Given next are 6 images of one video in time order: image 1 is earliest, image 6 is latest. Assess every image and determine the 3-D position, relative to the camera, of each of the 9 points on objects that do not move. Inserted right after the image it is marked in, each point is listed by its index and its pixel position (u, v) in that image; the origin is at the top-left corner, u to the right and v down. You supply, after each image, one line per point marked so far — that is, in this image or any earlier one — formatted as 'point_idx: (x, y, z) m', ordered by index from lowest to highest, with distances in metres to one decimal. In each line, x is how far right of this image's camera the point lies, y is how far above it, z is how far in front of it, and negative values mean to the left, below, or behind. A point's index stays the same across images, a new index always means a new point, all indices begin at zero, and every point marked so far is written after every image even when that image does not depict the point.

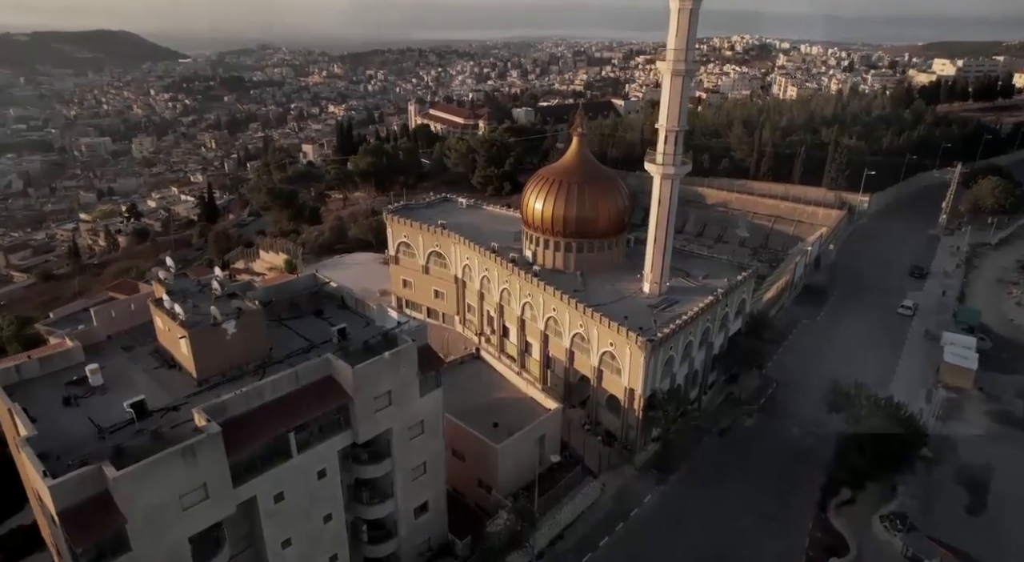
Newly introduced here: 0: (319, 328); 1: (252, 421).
0: (-5.1, -1.3, +17.4) m
1: (-5.4, -2.9, +13.7) m
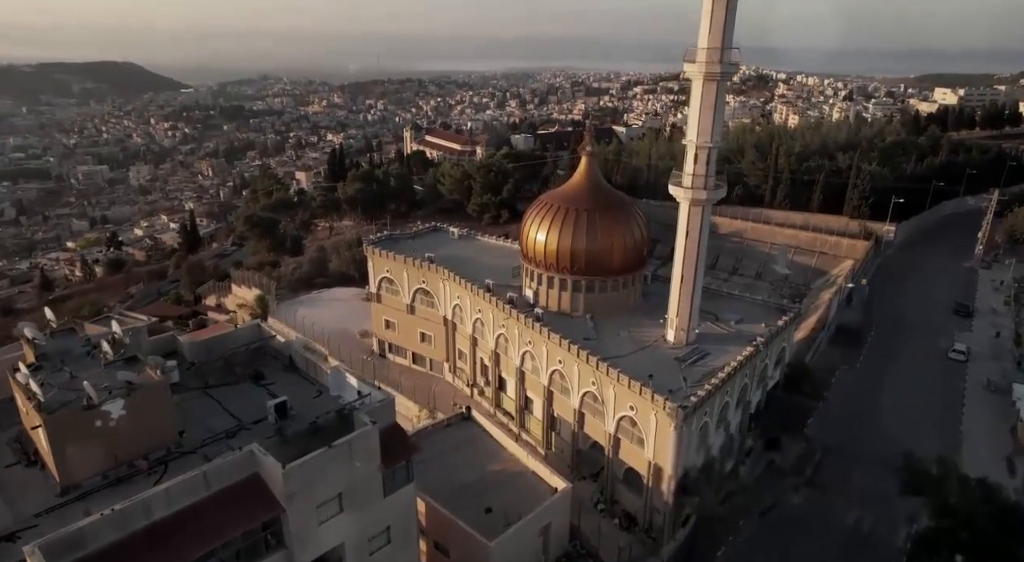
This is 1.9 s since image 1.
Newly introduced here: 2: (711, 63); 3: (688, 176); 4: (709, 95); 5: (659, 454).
0: (-5.2, -2.4, +13.1) m
1: (-5.5, -3.9, +9.4) m
2: (+5.5, +6.0, +17.9) m
3: (+5.2, +3.1, +19.4) m
4: (+5.5, +5.2, +18.3) m
5: (+4.0, -4.7, +17.8) m
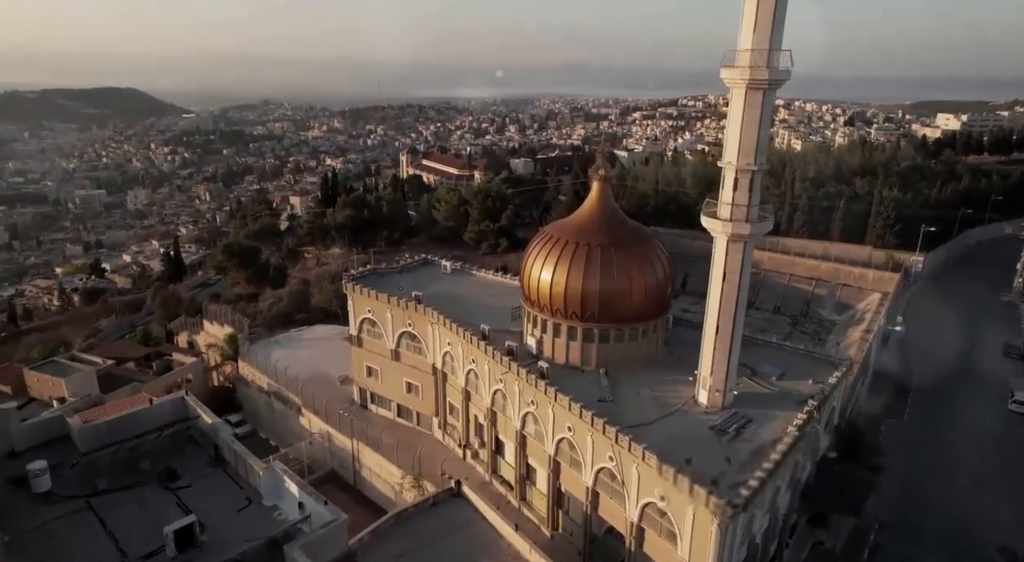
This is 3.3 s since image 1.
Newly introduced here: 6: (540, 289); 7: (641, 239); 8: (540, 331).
0: (-5.2, -3.5, +9.5) m
1: (-5.5, -4.8, +5.6) m
2: (+5.5, +4.7, +14.6) m
3: (+5.2, +1.8, +15.9) m
4: (+5.5, +4.0, +15.0) m
5: (+4.0, -5.9, +14.1) m
6: (+0.9, -0.2, +19.5) m
7: (+3.8, +1.3, +19.5) m
8: (+0.9, -1.5, +20.0) m
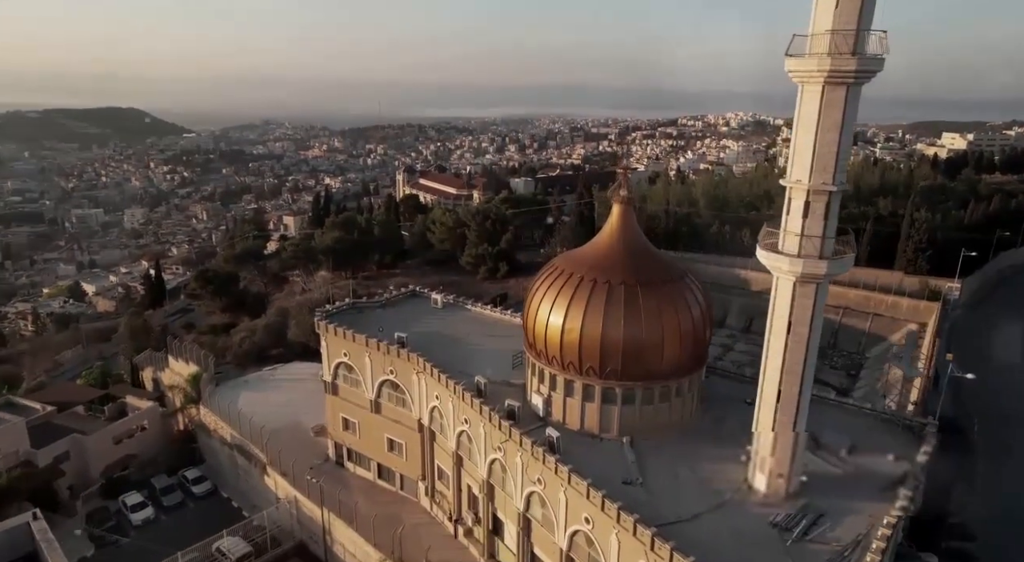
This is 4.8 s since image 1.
0: (-5.2, -4.3, +5.6) m
1: (-5.5, -5.5, +1.8) m
2: (+5.5, +3.8, +11.0) m
3: (+5.2, +0.8, +12.2) m
4: (+5.5, +3.0, +11.3) m
5: (+4.0, -6.9, +10.2) m
6: (+0.9, -1.3, +15.7) m
7: (+3.9, +0.2, +15.8) m
8: (+0.9, -2.6, +16.2) m
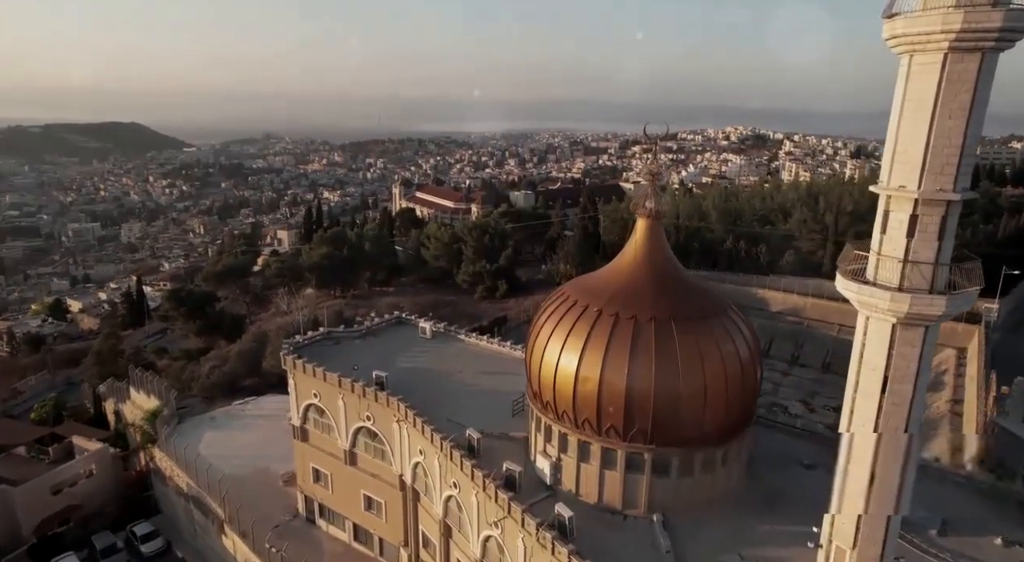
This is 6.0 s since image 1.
0: (-5.2, -4.7, +2.3) m
1: (-5.5, -5.9, -1.6) m
2: (+5.5, +3.2, +7.8) m
3: (+5.2, +0.2, +9.0) m
4: (+5.5, +2.4, +8.1) m
5: (+4.0, -7.4, +6.8) m
6: (+0.9, -2.0, +12.5) m
7: (+3.9, -0.5, +12.6) m
8: (+0.9, -3.3, +12.9) m
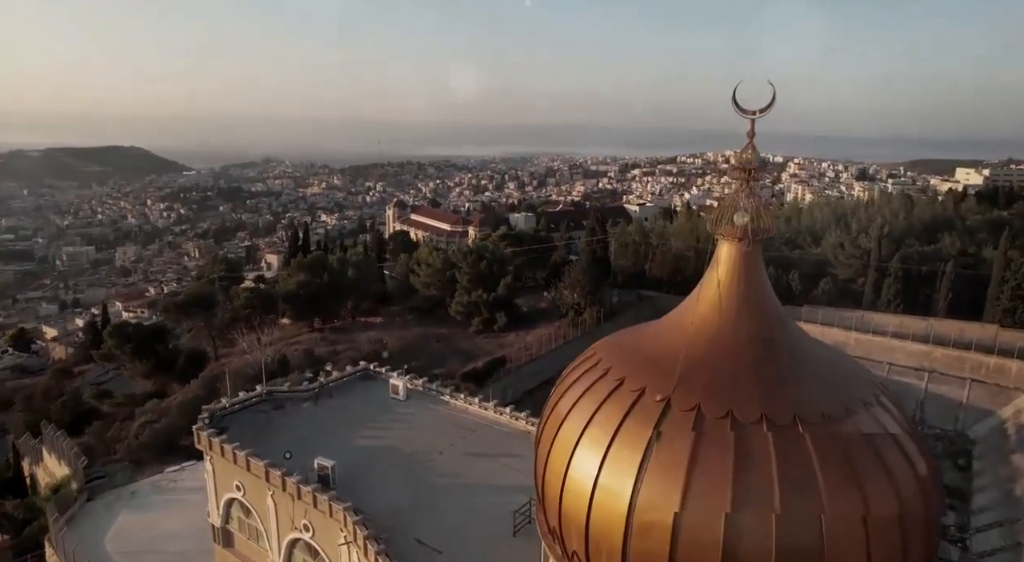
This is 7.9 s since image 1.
0: (-5.1, -5.1, -3.1) m
1: (-5.4, -6.1, -7.0) m
2: (+5.5, +2.7, +2.7) m
3: (+5.2, -0.4, +3.8) m
4: (+5.6, +1.8, +3.0) m
5: (+4.1, -7.9, +1.3) m
6: (+0.9, -2.7, +7.2) m
7: (+3.9, -1.2, +7.3) m
8: (+0.9, -4.0, +7.6) m
